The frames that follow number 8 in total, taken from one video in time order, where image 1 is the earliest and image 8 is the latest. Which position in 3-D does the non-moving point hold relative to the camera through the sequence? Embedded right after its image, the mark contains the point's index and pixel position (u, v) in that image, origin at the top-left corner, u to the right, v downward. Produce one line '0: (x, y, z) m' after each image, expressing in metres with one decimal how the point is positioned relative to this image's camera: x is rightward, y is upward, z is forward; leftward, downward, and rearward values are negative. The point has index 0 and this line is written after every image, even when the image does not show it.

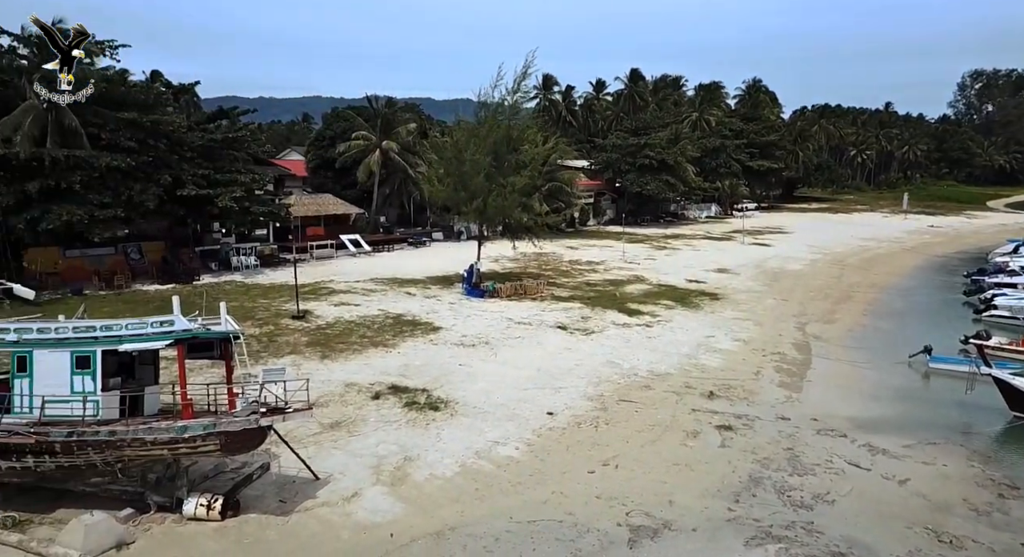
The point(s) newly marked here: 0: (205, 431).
0: (-4.0, -2.0, +9.1) m
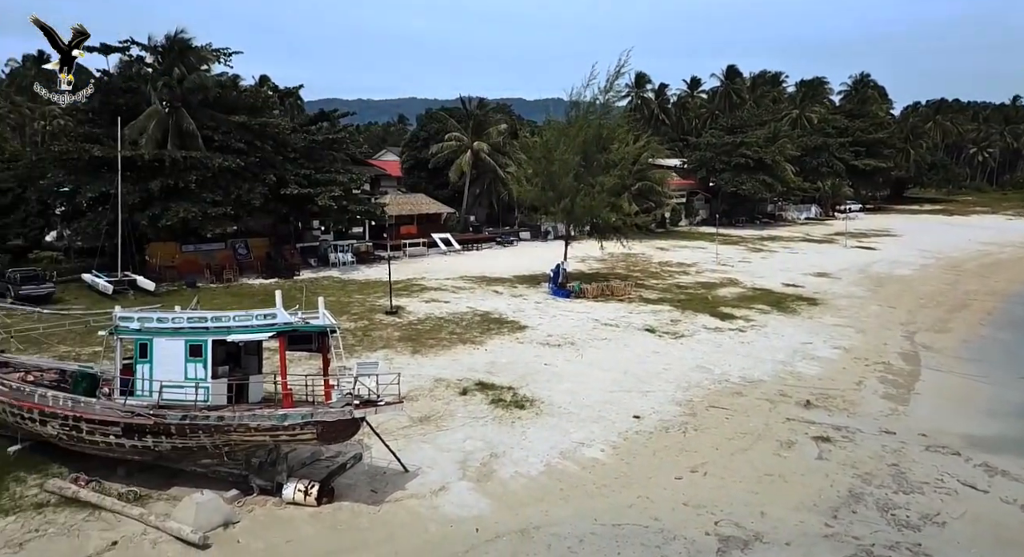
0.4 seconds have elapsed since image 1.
0: (-2.8, -1.9, +9.5) m
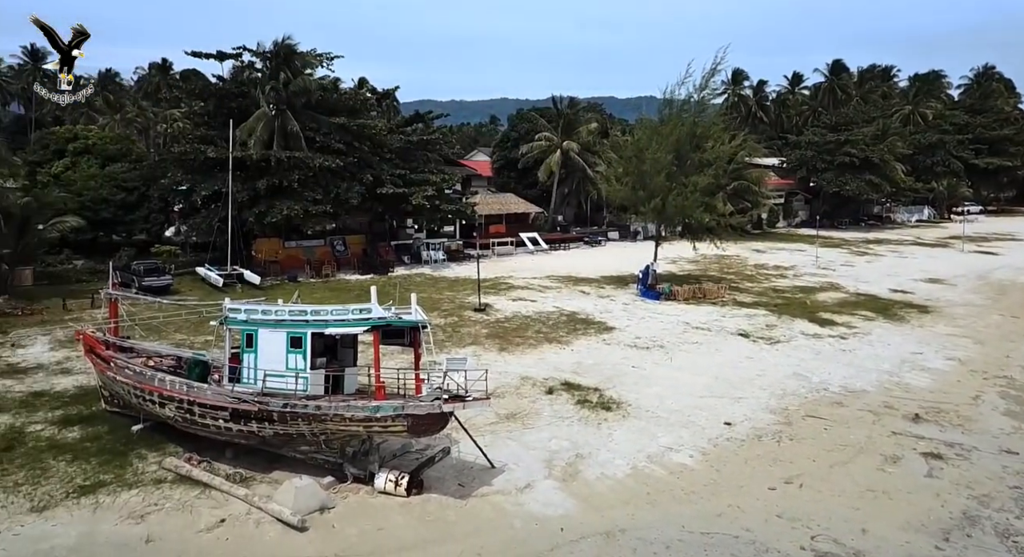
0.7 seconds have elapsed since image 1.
0: (-1.6, -1.9, +9.8) m
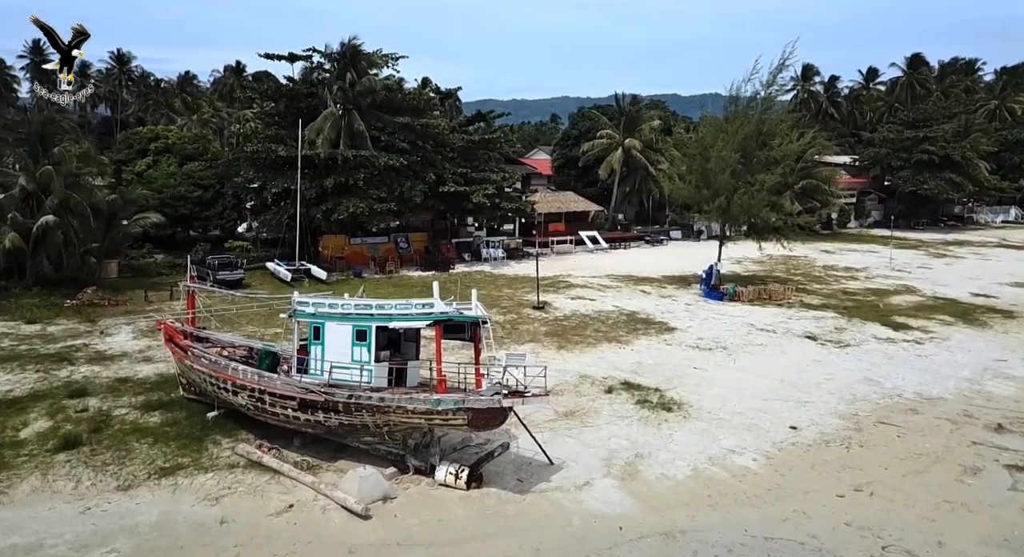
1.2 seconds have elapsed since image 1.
0: (-0.8, -1.8, +10.0) m
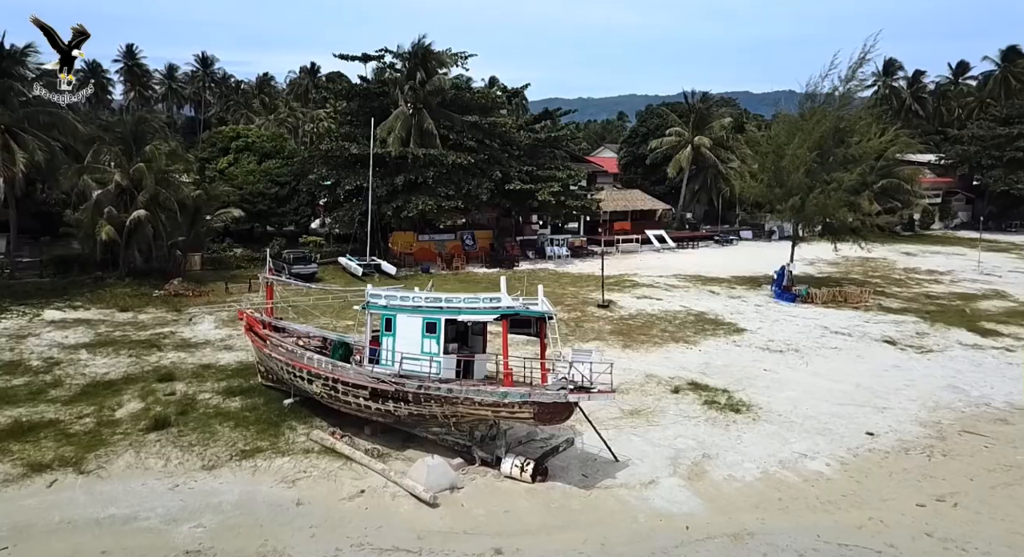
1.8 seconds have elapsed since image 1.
0: (+0.1, -1.7, +10.1) m
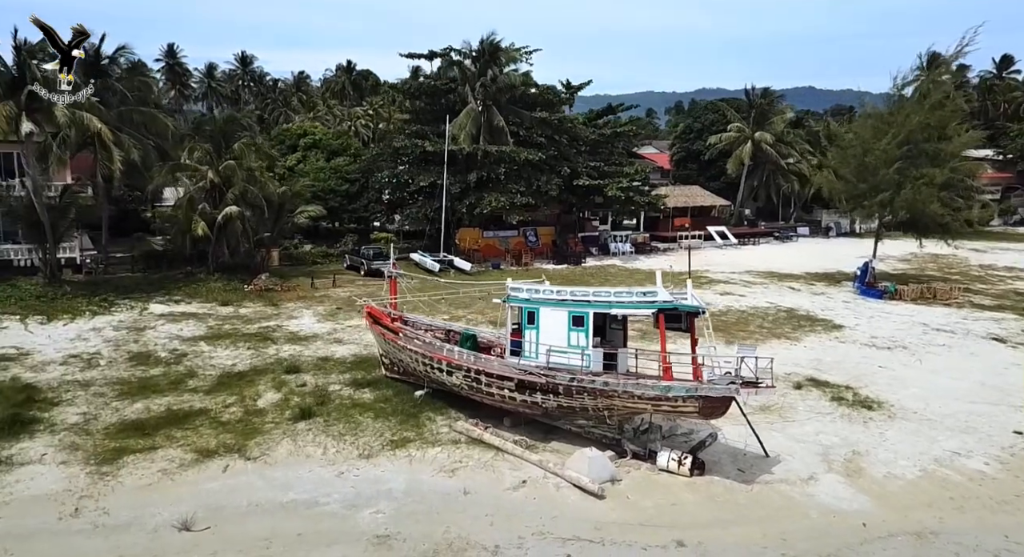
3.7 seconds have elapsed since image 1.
0: (+2.4, -1.6, +10.0) m
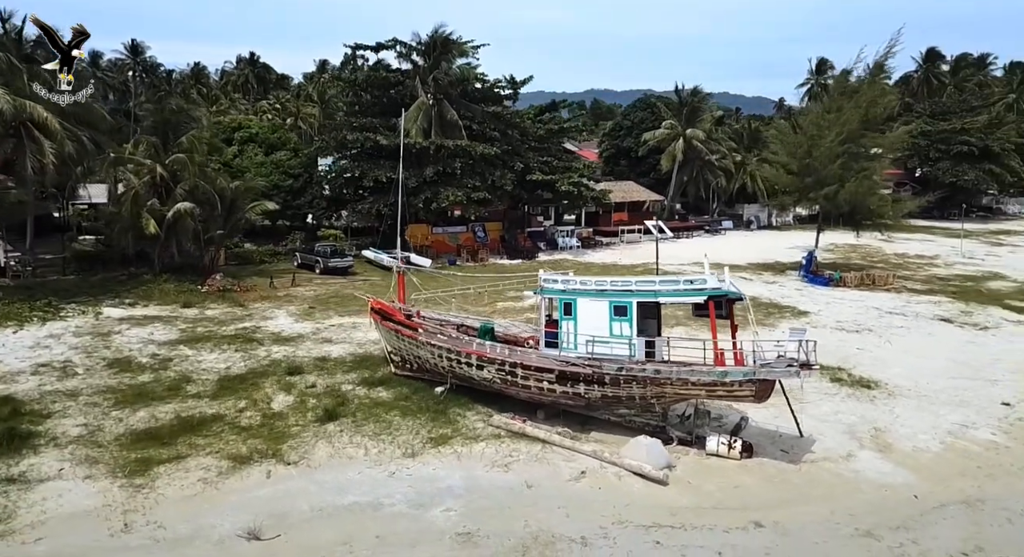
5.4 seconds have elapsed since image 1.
0: (+3.2, -1.4, +10.2) m
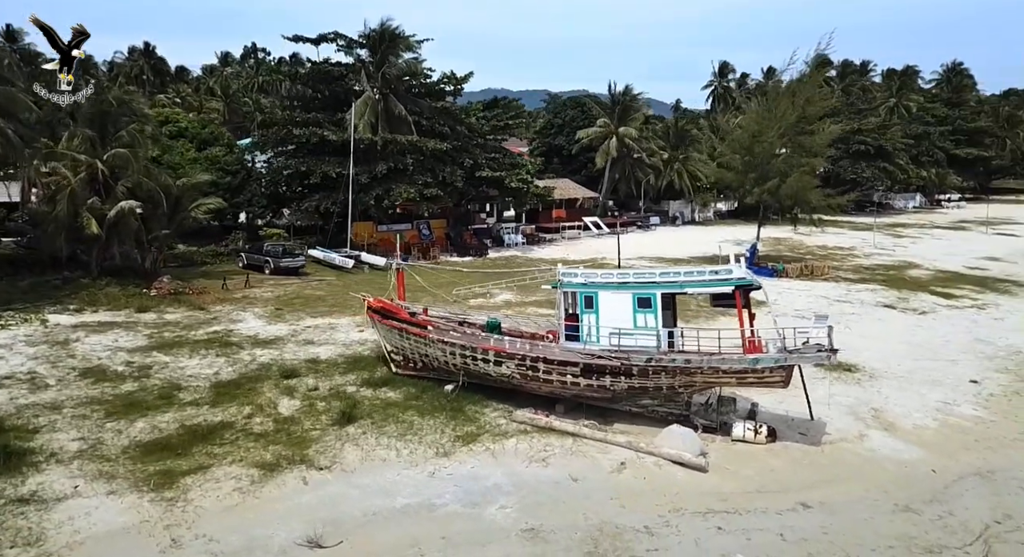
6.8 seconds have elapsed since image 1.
0: (+3.7, -1.3, +10.5) m
